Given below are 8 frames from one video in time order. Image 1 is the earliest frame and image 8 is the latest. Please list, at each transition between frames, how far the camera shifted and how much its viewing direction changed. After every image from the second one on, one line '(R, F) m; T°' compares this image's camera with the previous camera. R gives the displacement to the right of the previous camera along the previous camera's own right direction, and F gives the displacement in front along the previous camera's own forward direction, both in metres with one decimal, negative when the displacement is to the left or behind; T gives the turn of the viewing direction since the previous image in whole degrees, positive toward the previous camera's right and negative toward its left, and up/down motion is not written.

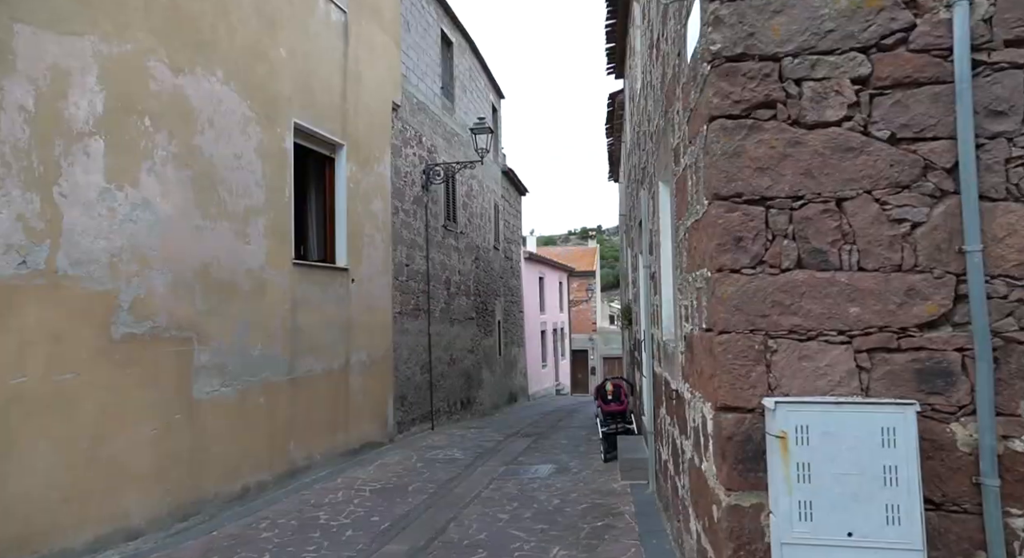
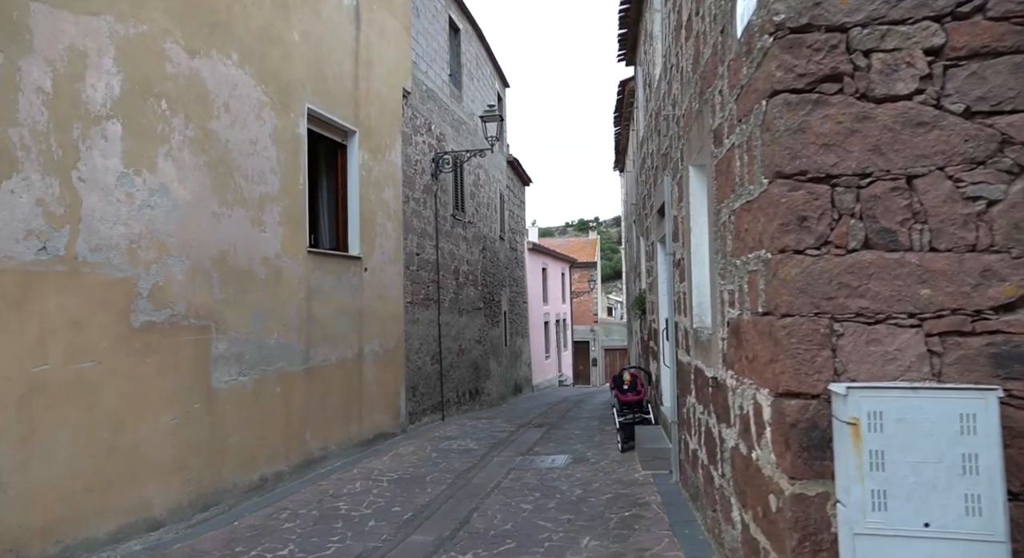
(-0.2, +0.1) m; 0°
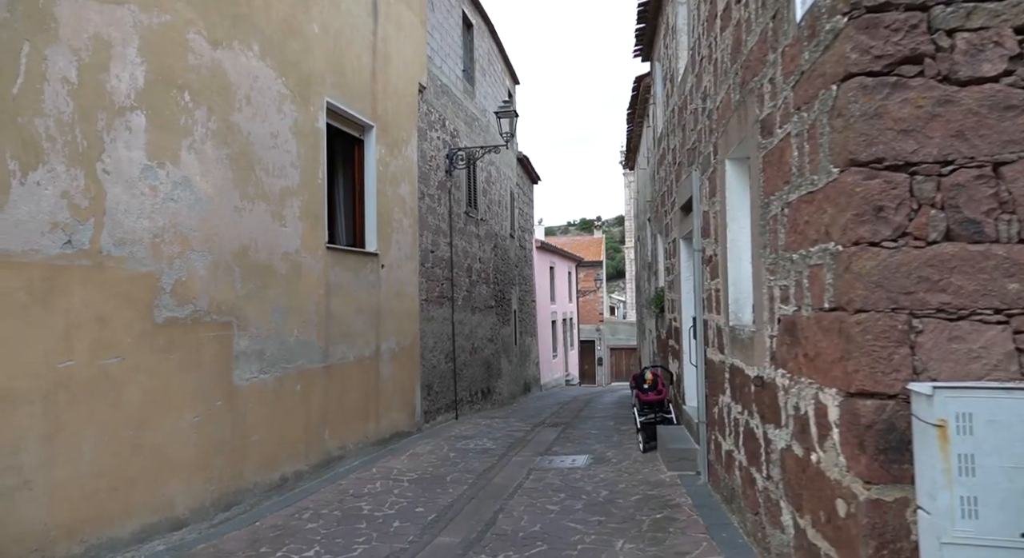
(-0.2, +0.1) m; 0°
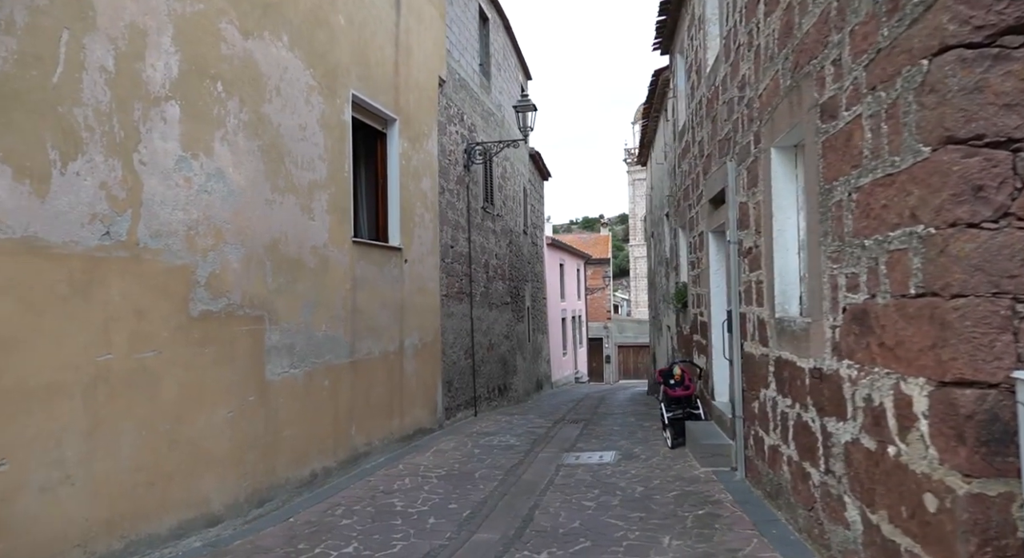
(-0.2, +0.1) m; 0°
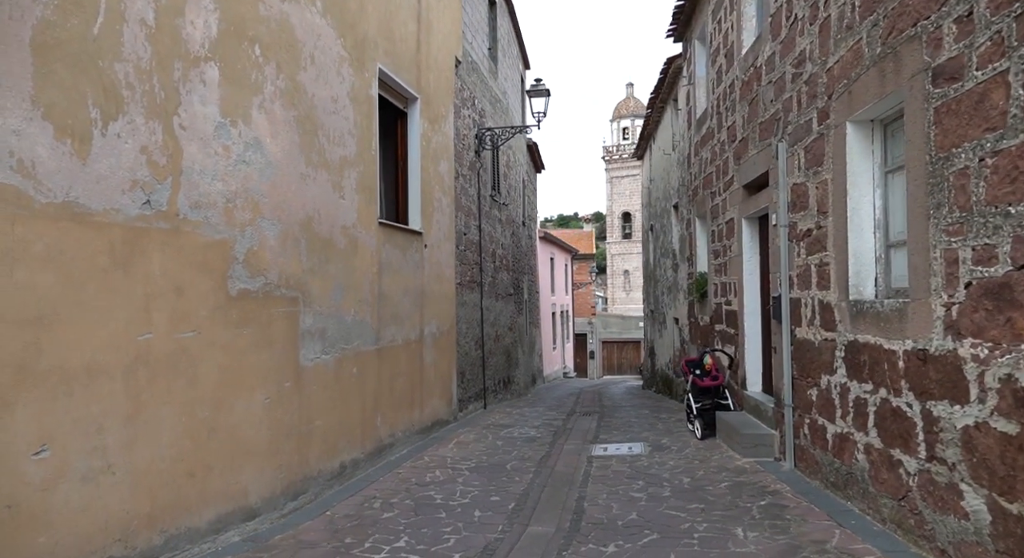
(-0.5, +0.3) m; +2°
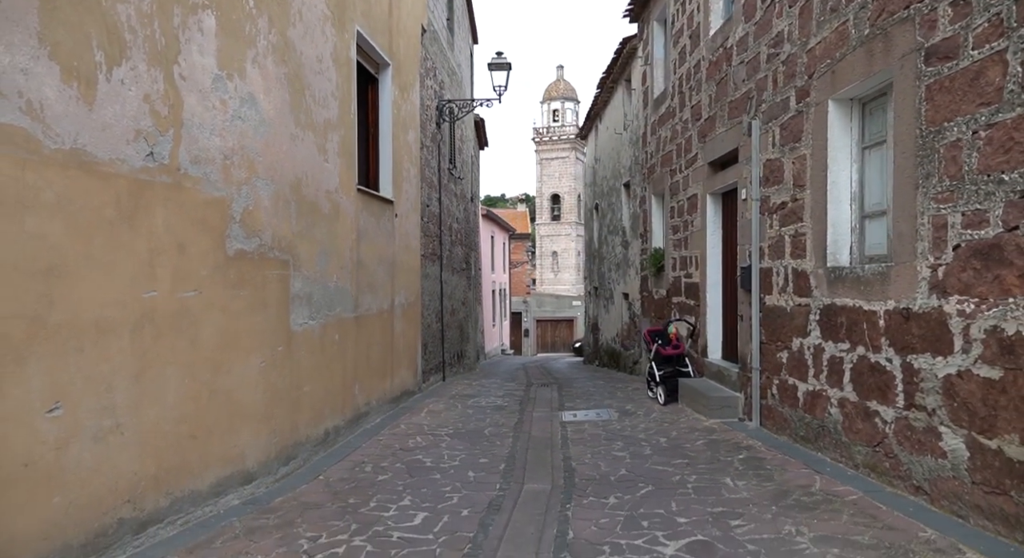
(-0.4, -0.1) m; +6°
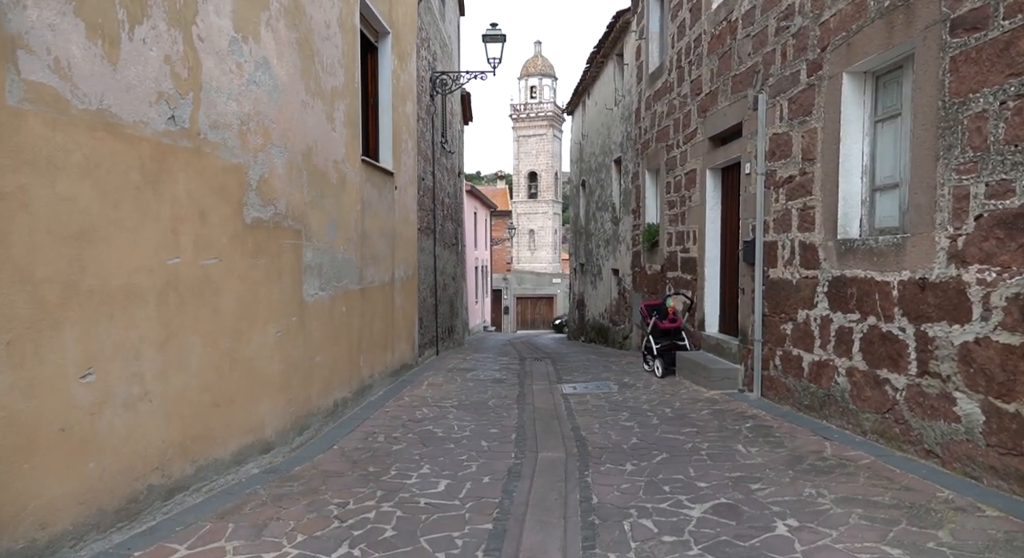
(-0.2, 0.0) m; +2°
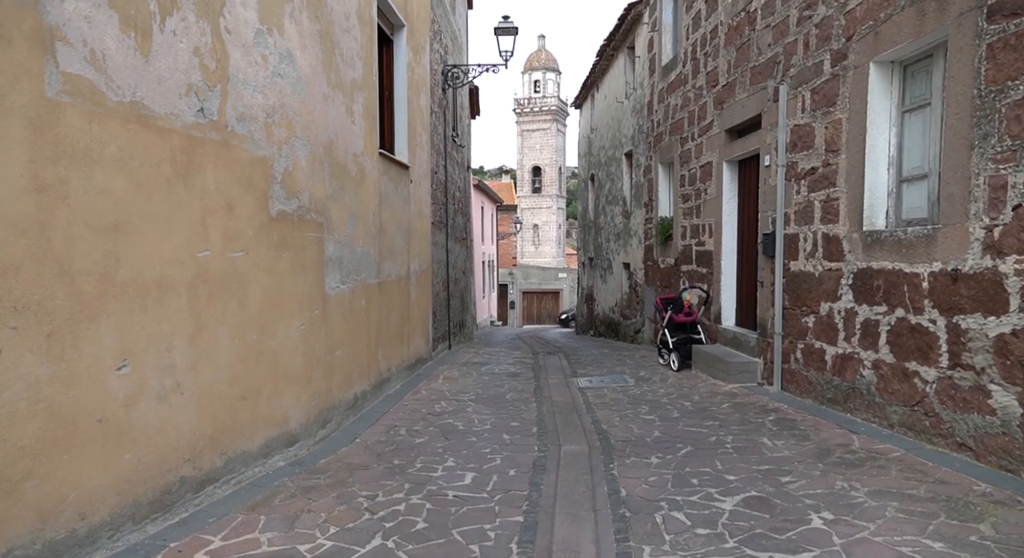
(-0.1, 0.0) m; 0°
